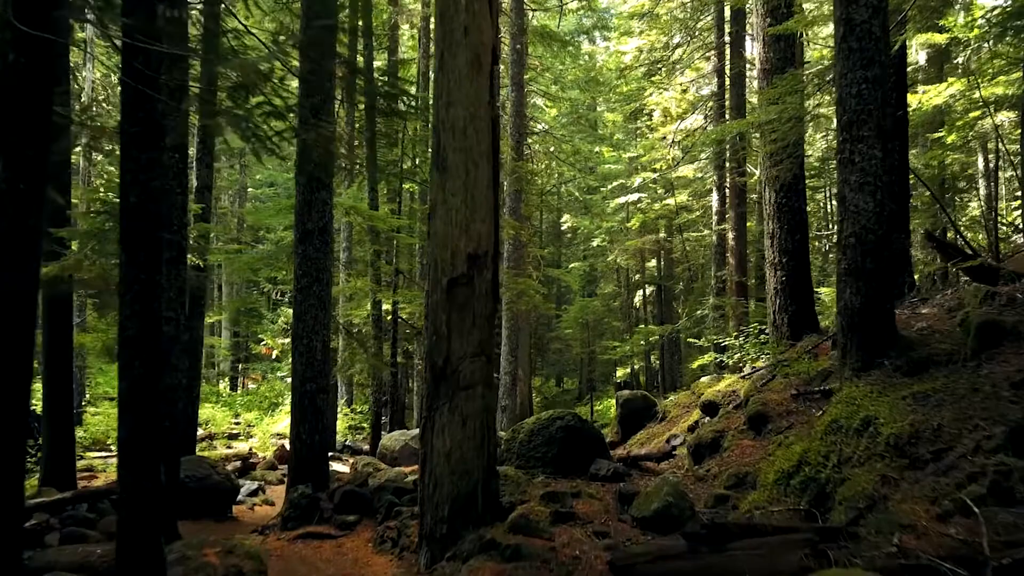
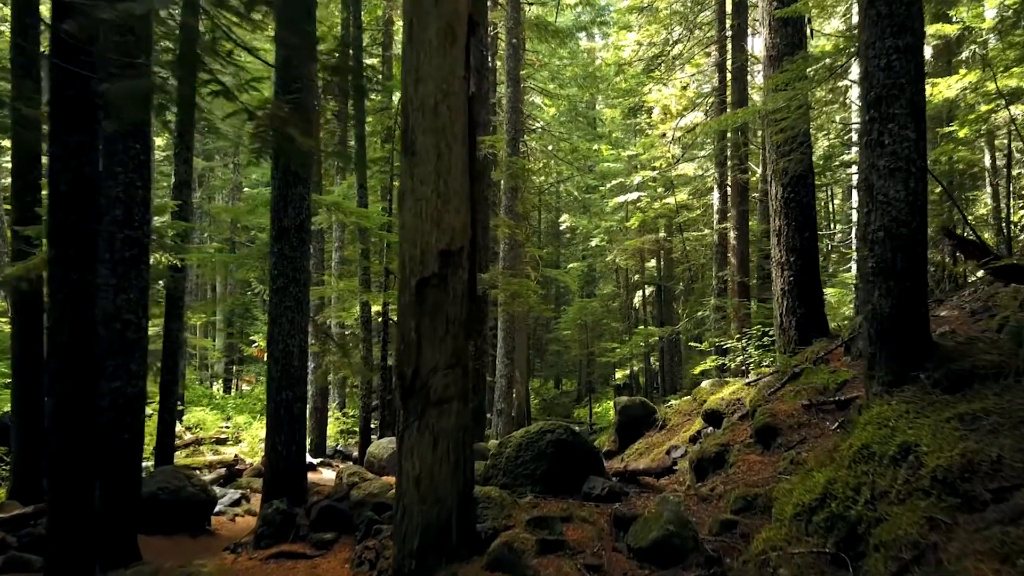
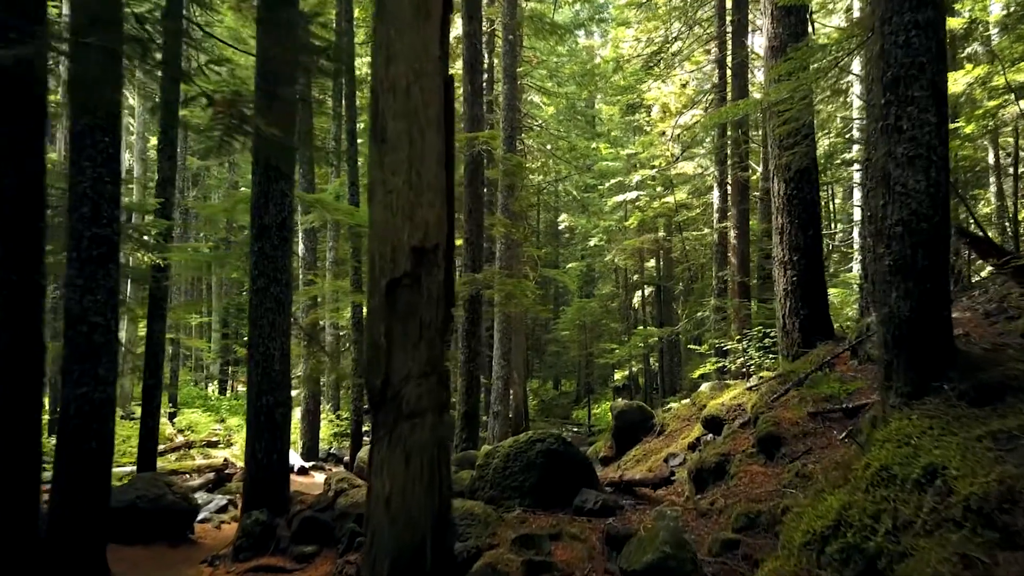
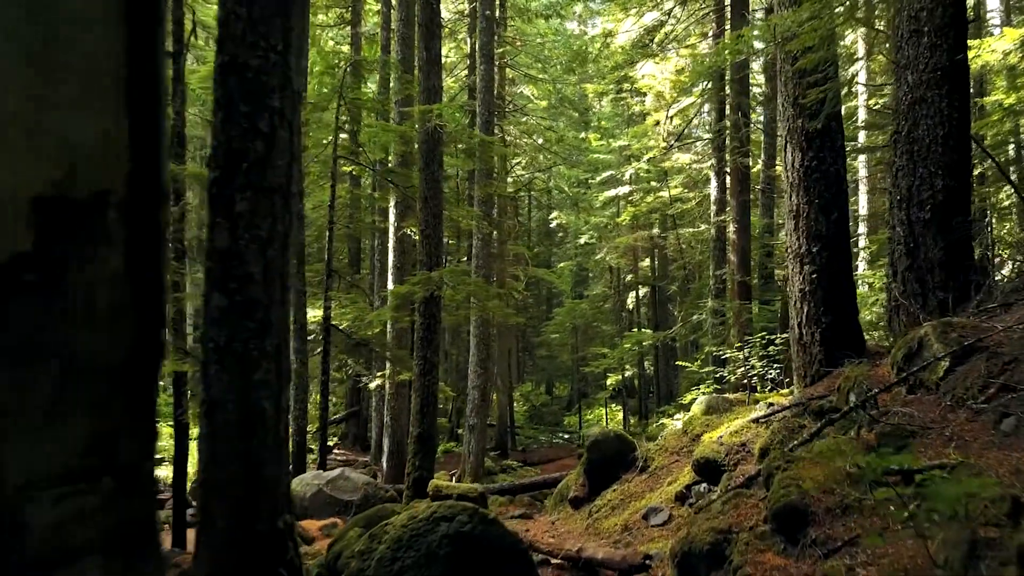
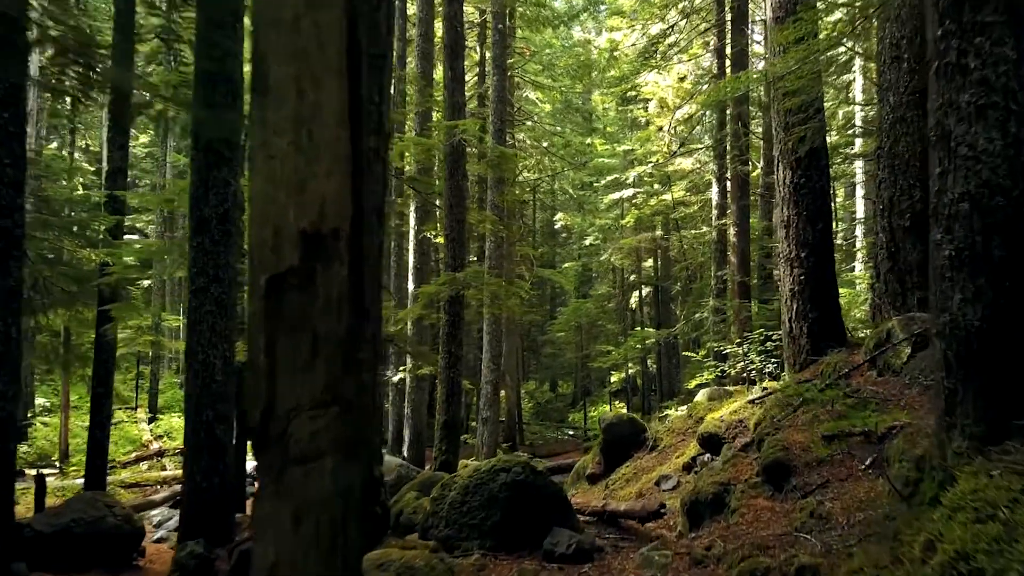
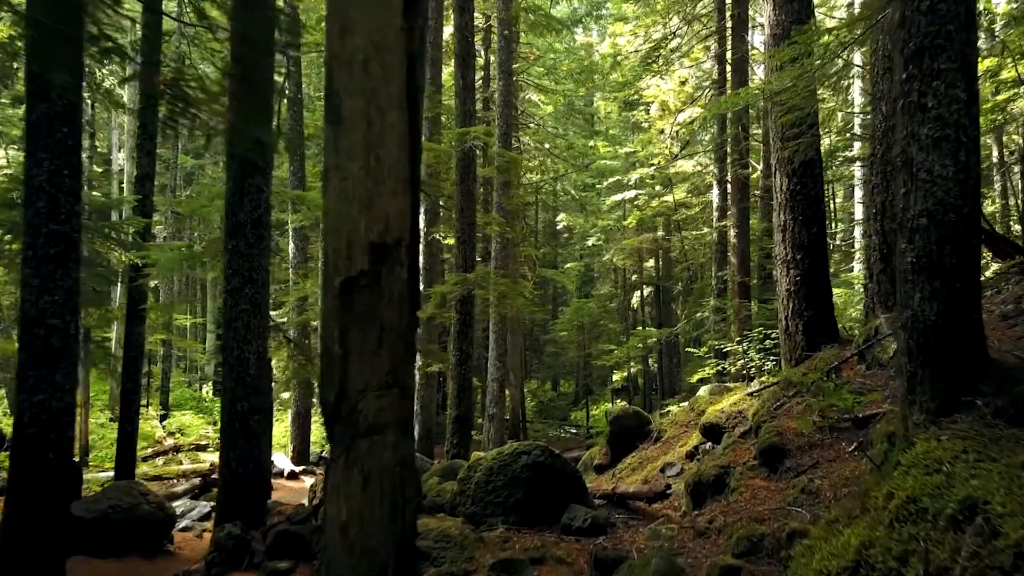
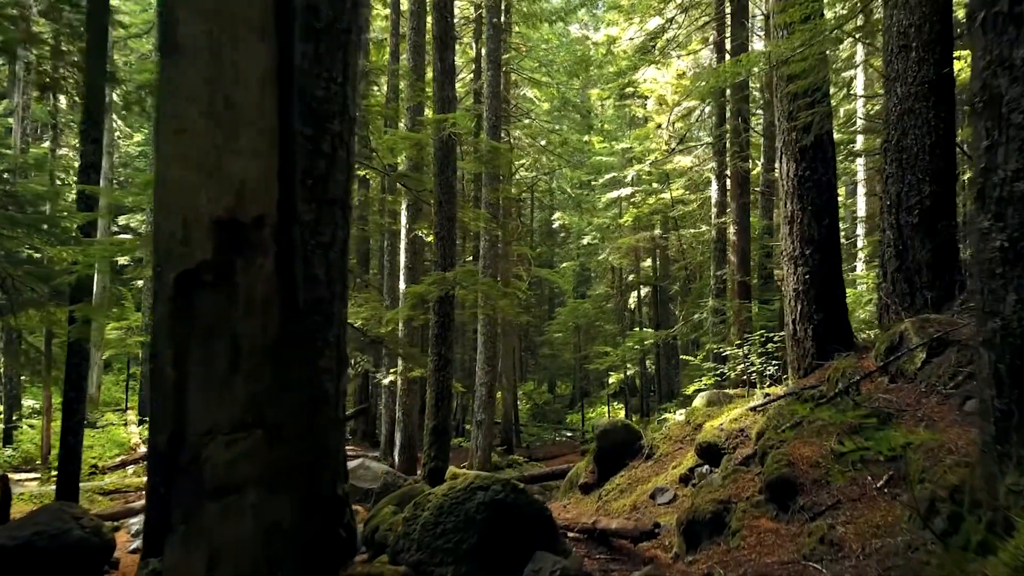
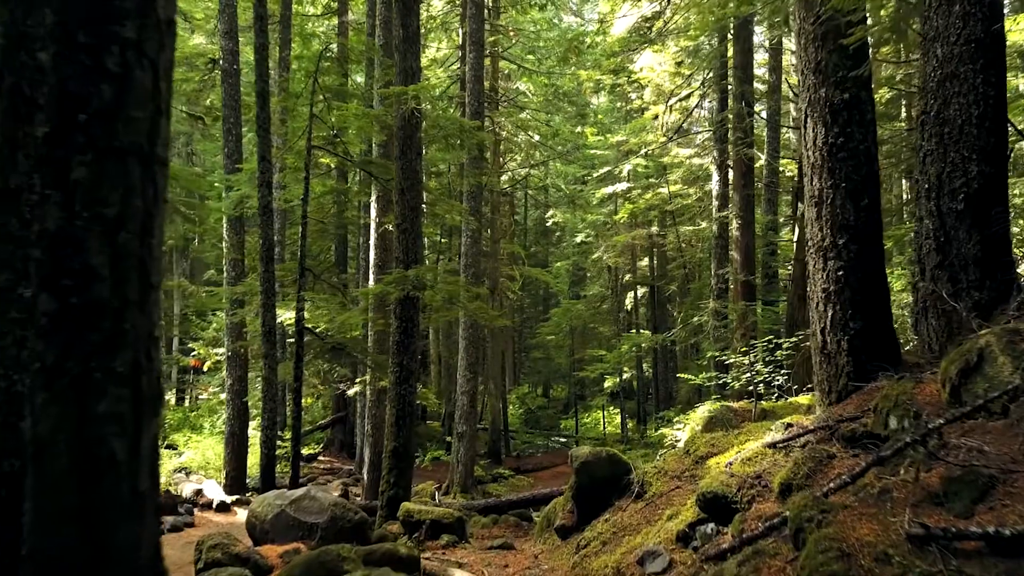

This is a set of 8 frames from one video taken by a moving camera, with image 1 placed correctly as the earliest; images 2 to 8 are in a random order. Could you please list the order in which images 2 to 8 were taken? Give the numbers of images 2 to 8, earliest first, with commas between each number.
2, 3, 6, 5, 7, 4, 8
